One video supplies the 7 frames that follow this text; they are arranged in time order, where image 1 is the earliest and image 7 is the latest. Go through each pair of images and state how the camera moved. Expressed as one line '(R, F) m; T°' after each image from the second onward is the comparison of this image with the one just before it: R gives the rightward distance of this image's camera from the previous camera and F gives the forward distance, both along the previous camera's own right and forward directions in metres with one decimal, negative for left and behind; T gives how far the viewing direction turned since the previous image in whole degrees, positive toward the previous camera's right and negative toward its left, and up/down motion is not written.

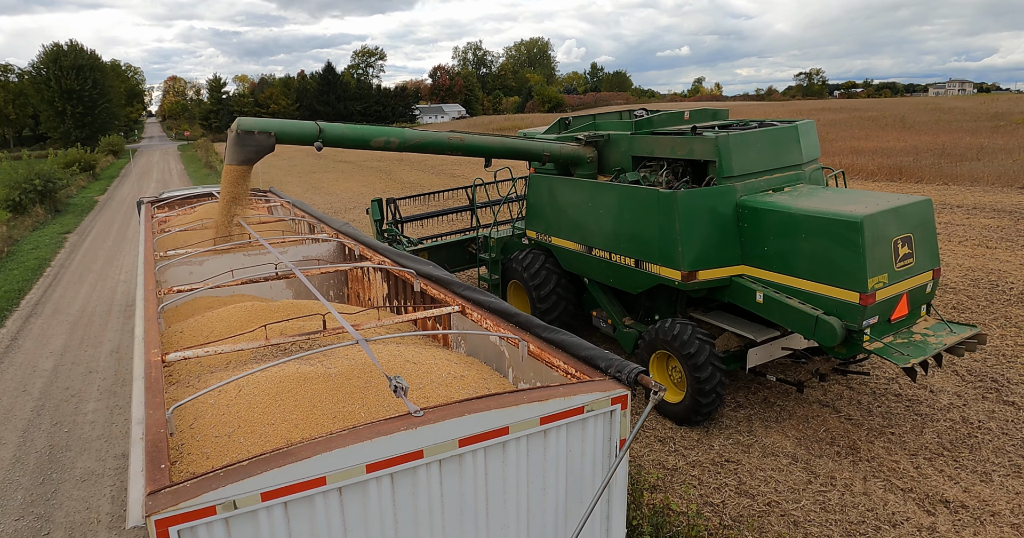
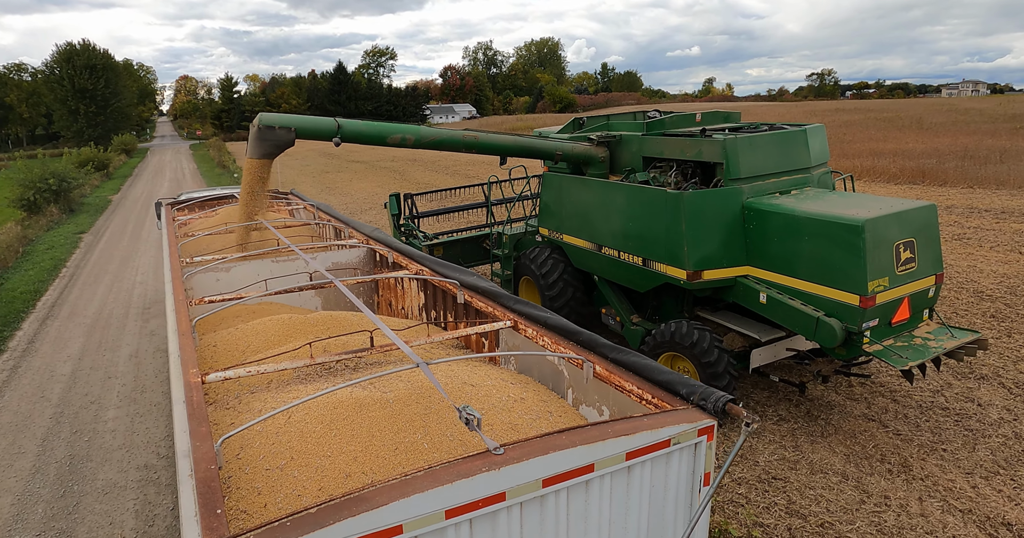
(-0.2, +0.2) m; -1°
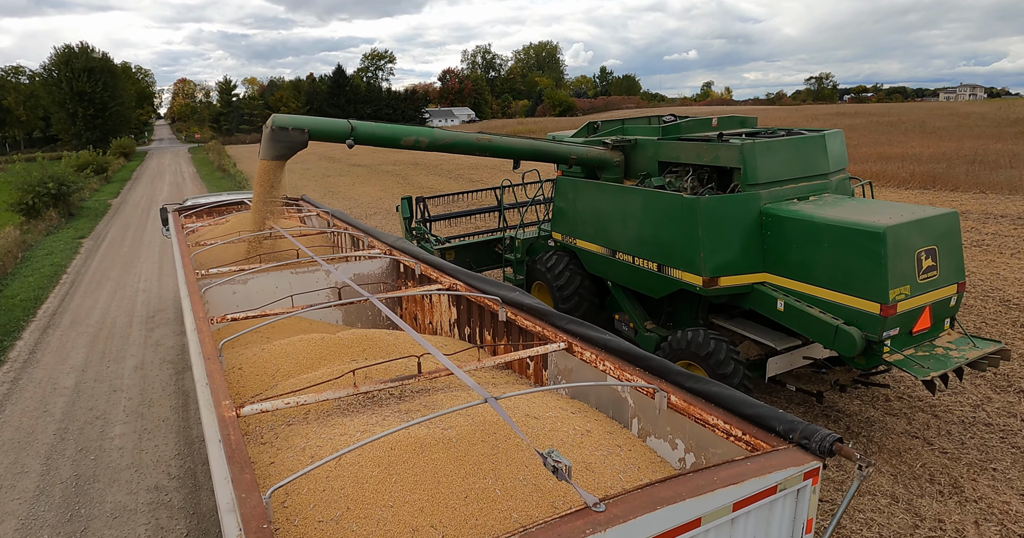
(-0.2, +0.2) m; 0°
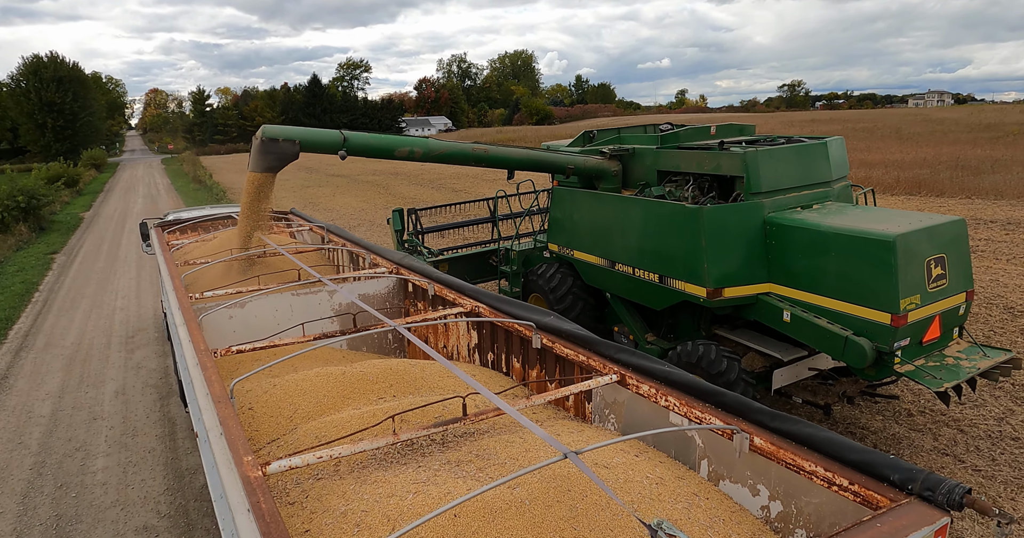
(-0.2, +0.3) m; +2°
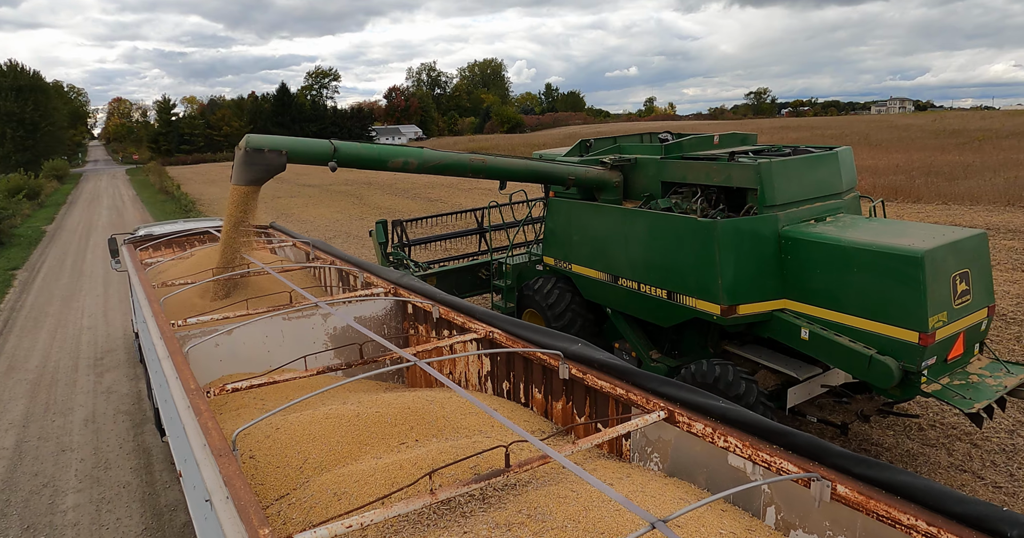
(-0.2, +0.2) m; +2°
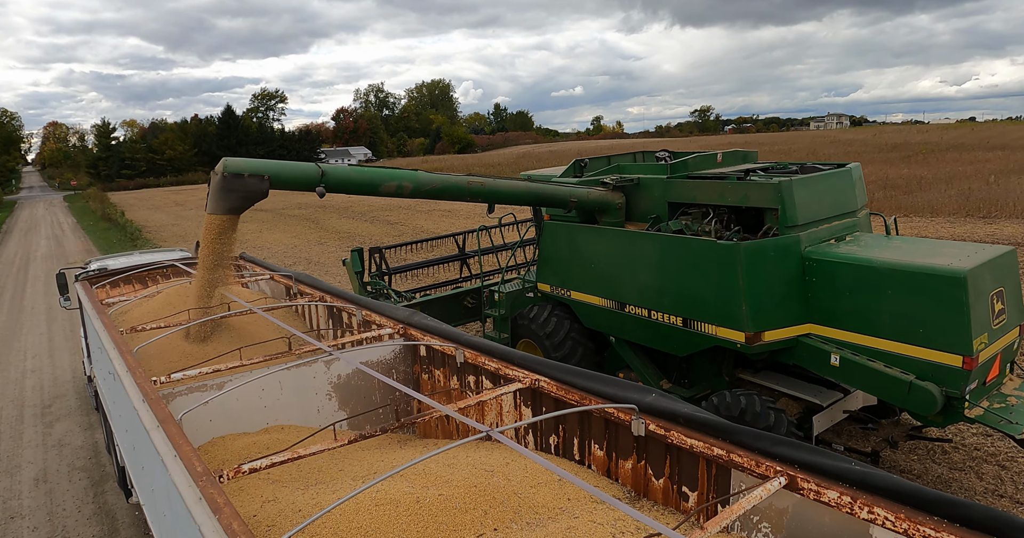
(-0.4, +0.4) m; +4°
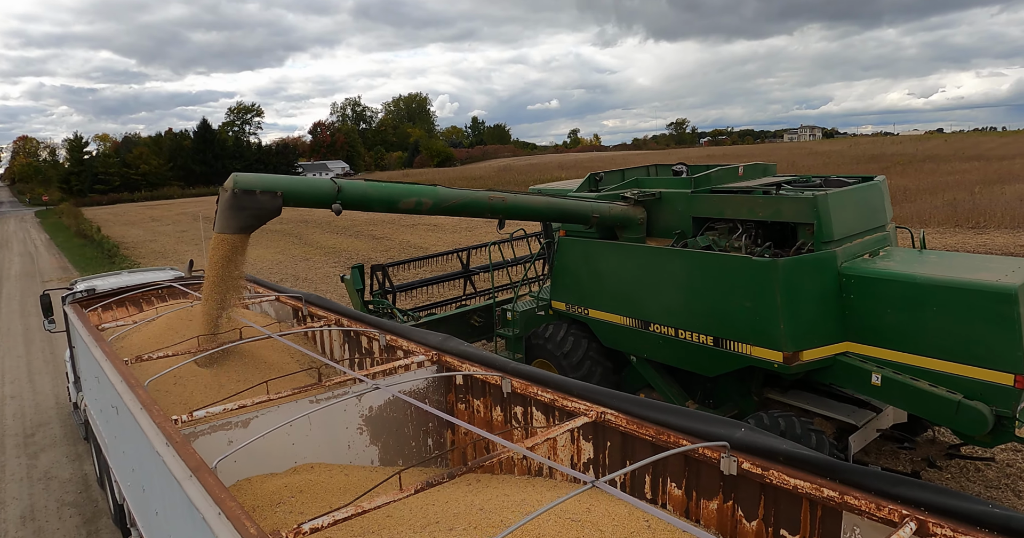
(-0.3, +0.2) m; +2°
